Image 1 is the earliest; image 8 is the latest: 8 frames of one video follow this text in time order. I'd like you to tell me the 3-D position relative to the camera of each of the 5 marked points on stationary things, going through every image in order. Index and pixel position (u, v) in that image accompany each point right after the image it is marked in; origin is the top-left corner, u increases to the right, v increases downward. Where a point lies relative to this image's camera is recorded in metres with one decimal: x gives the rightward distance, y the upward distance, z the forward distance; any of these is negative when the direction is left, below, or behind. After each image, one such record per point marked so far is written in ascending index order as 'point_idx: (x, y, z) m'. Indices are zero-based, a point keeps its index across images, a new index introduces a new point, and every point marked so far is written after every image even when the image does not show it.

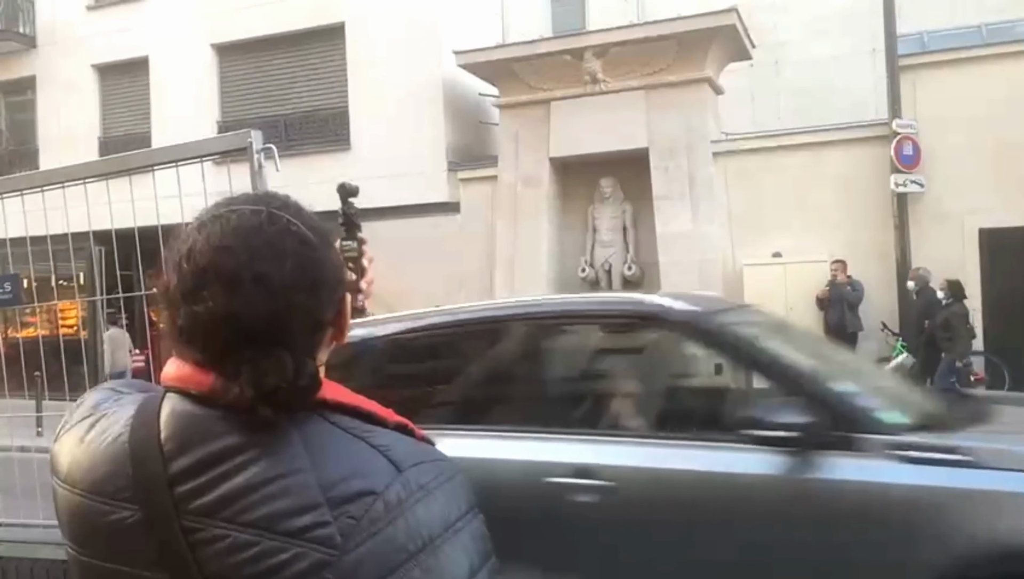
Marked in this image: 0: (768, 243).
0: (+3.7, +0.6, +13.4) m
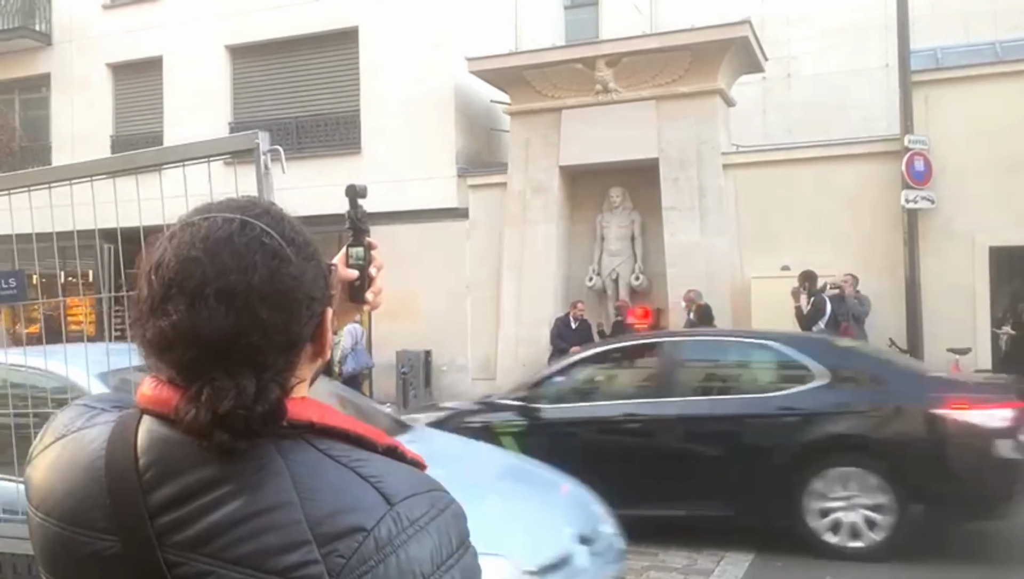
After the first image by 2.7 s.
0: (+3.8, +0.5, +13.4) m
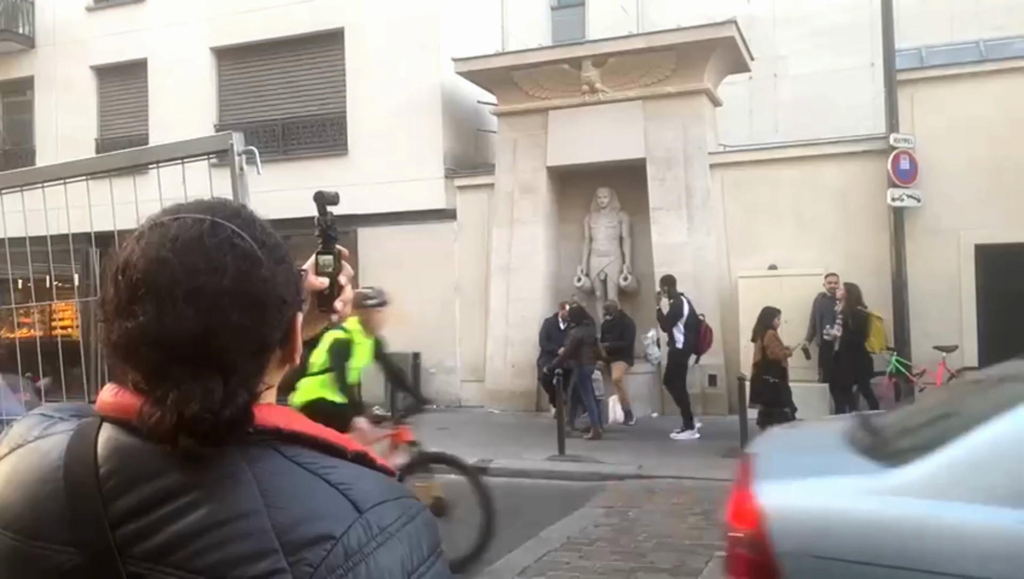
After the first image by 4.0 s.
0: (+3.6, +0.5, +13.4) m
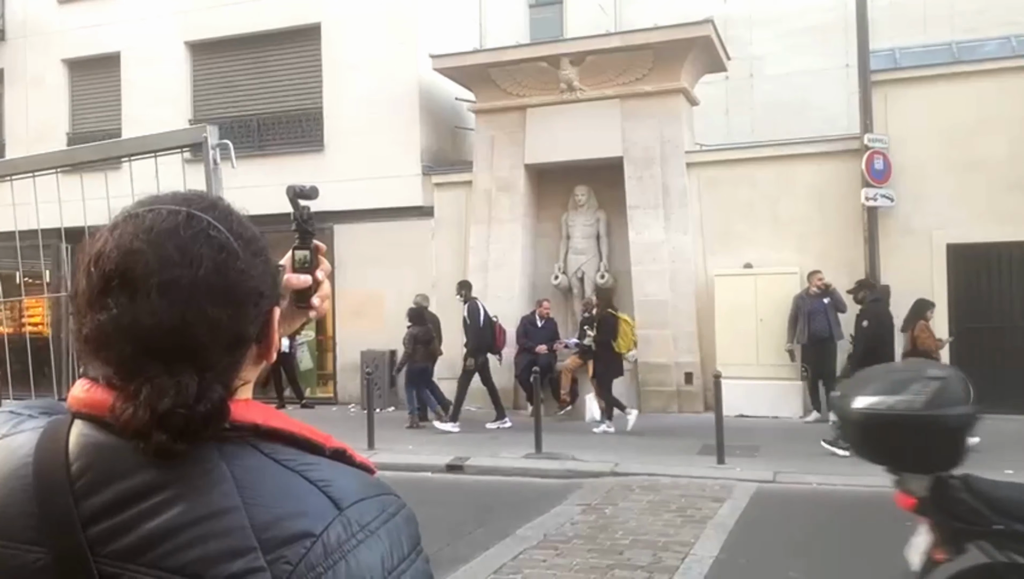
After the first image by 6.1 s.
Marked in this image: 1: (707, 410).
0: (+3.3, +0.5, +13.5) m
1: (+2.9, -1.8, +13.3) m
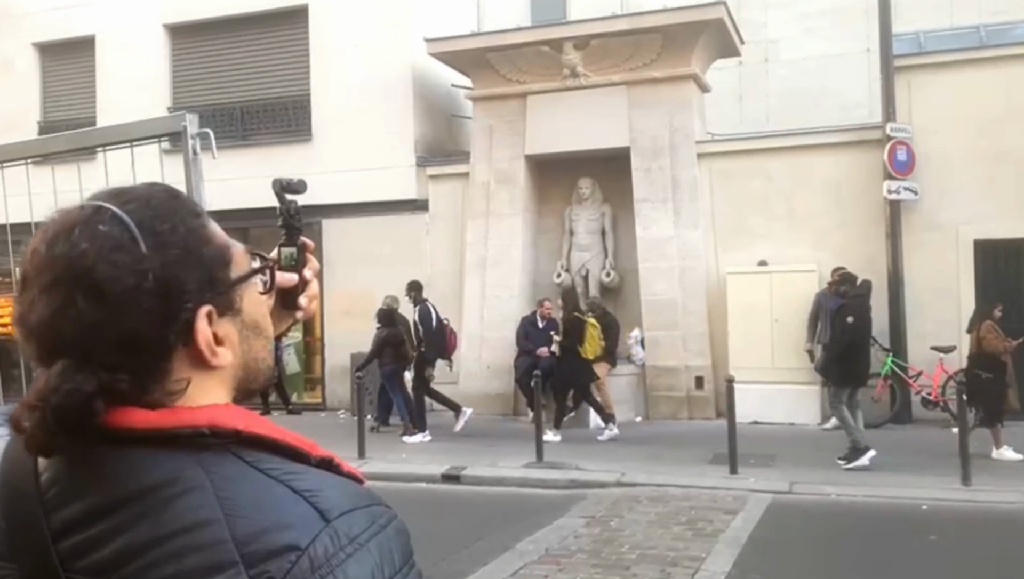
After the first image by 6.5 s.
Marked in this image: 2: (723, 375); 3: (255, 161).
0: (+3.3, +0.5, +13.0) m
1: (+2.8, -1.8, +12.8) m
2: (+2.9, -1.2, +12.8) m
3: (-4.2, +2.1, +15.4) m
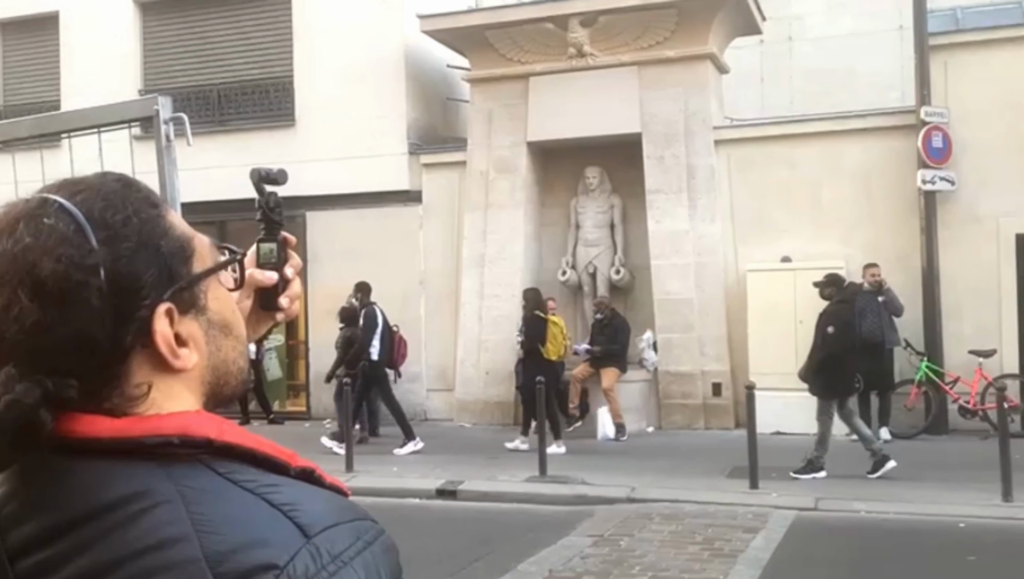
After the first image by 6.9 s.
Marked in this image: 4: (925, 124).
0: (+3.3, +0.6, +12.3) m
1: (+2.9, -1.7, +12.1) m
2: (+2.9, -1.1, +12.2) m
3: (-4.2, +2.2, +14.8) m
4: (+4.8, +2.0, +11.3) m
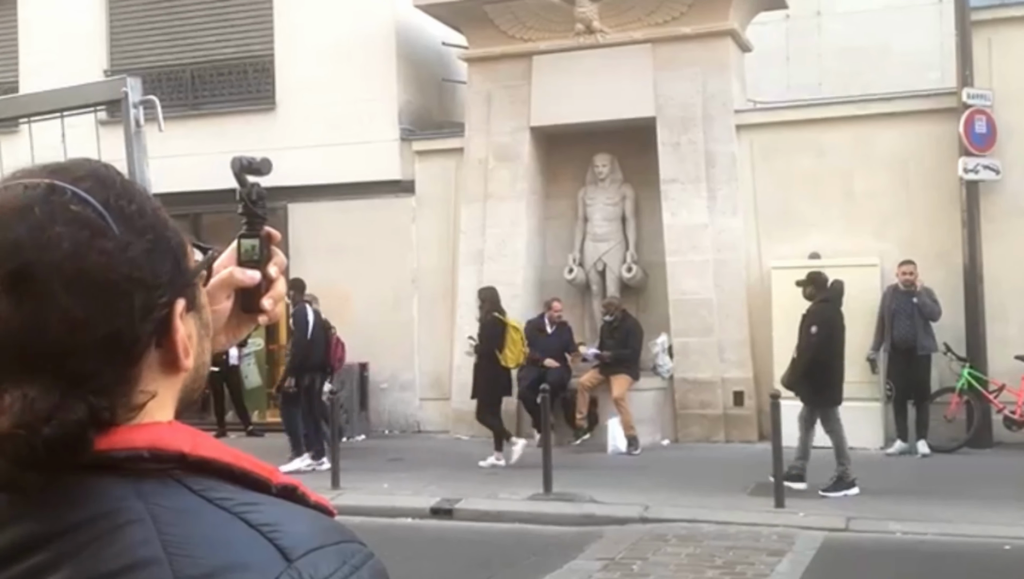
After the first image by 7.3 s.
0: (+3.3, +0.6, +11.7) m
1: (+2.9, -1.7, +11.5) m
2: (+2.9, -1.1, +11.5) m
3: (-4.2, +2.2, +14.1) m
4: (+4.9, +2.0, +10.7) m
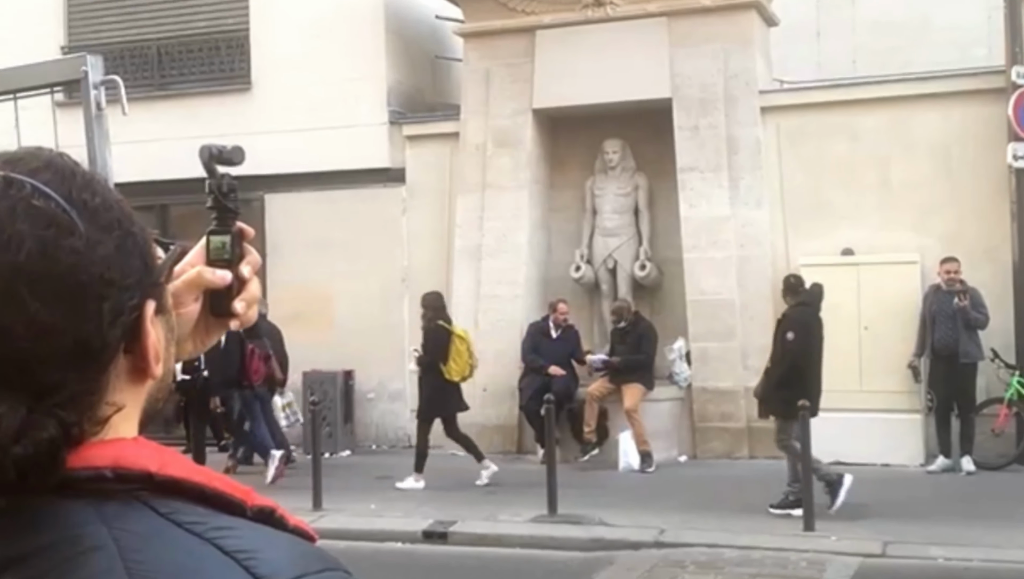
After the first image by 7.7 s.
0: (+3.3, +0.7, +11.0) m
1: (+2.9, -1.6, +10.9) m
2: (+2.9, -1.1, +10.9) m
3: (-4.1, +2.3, +13.5) m
4: (+4.9, +2.0, +10.0) m
